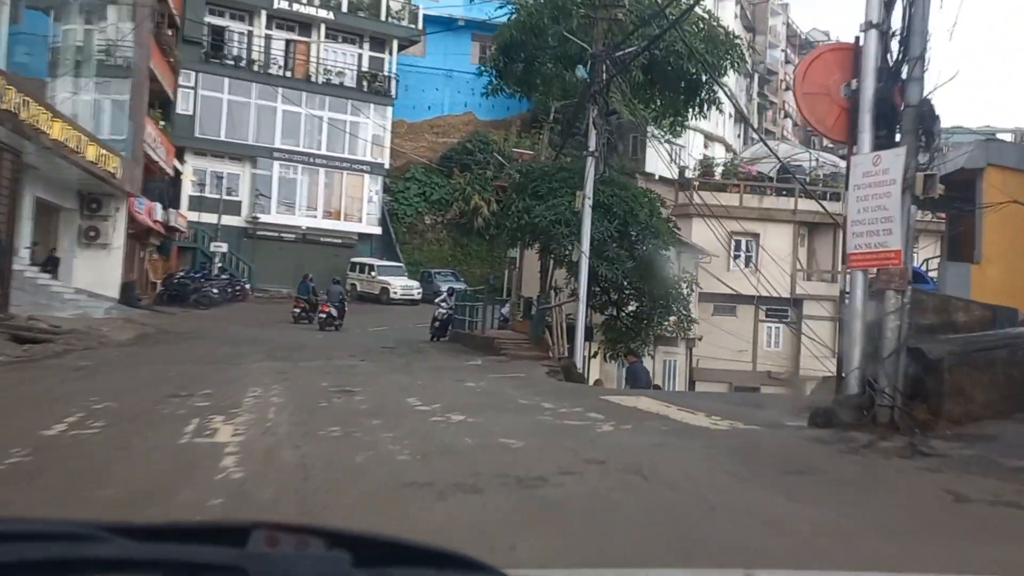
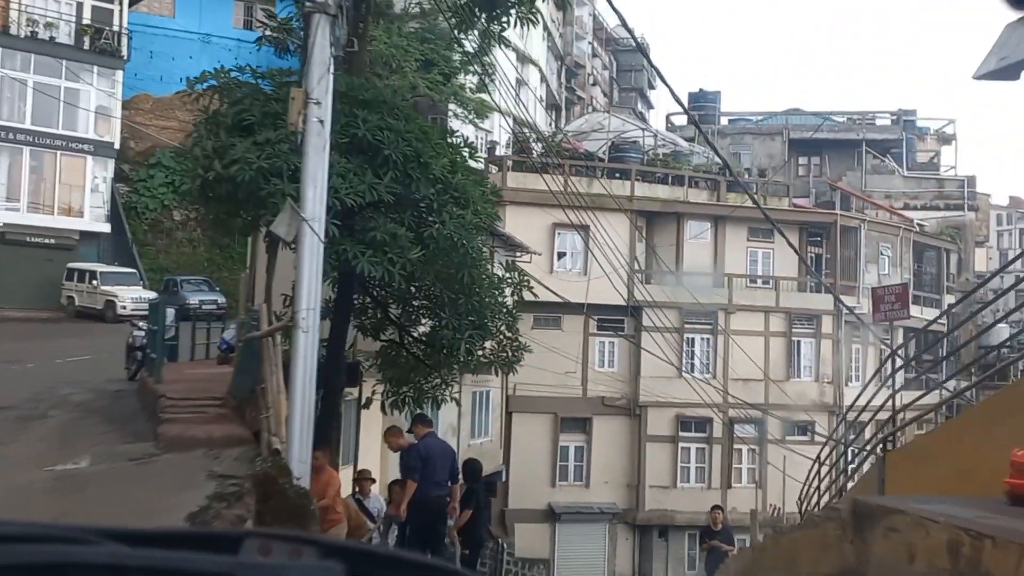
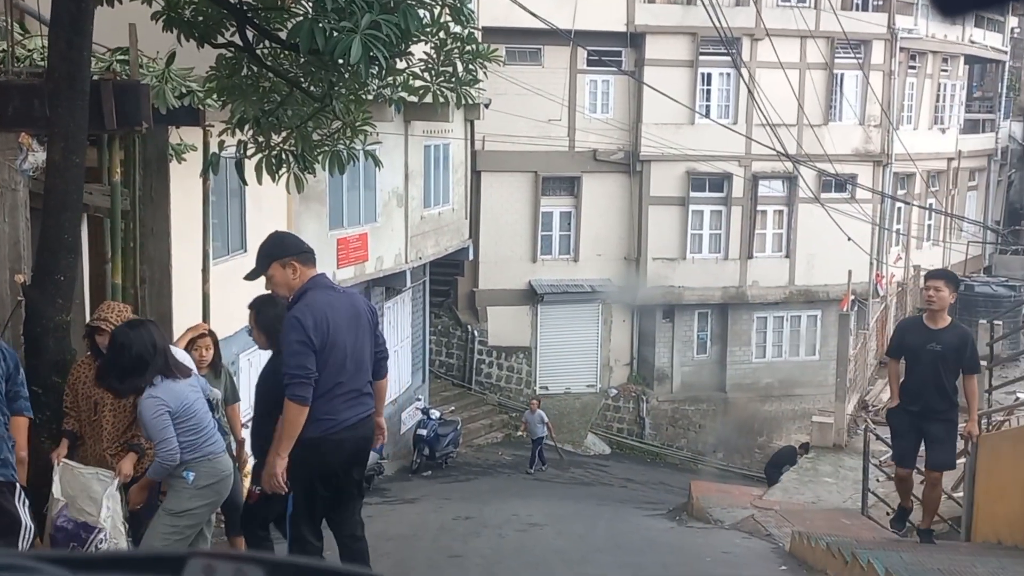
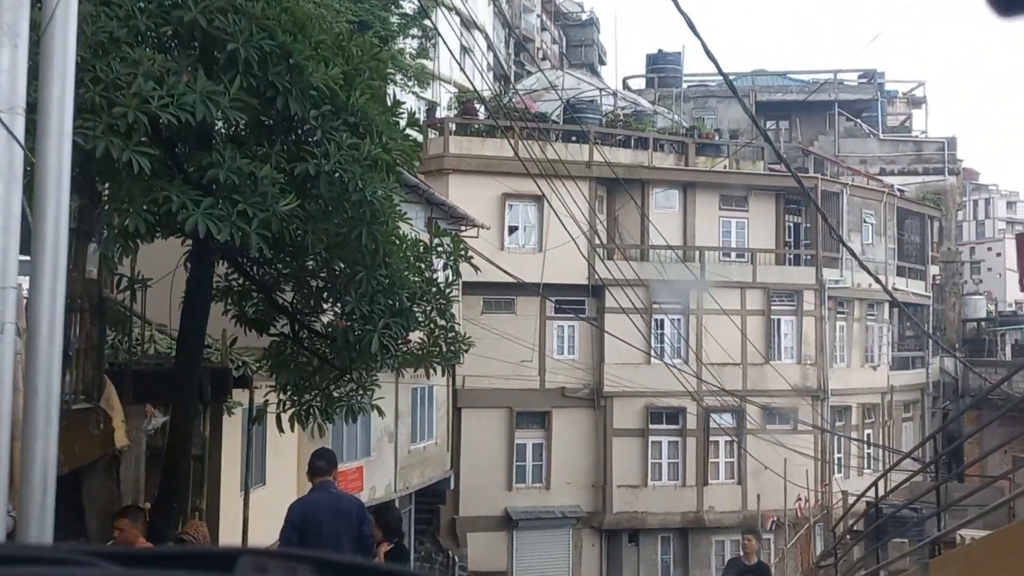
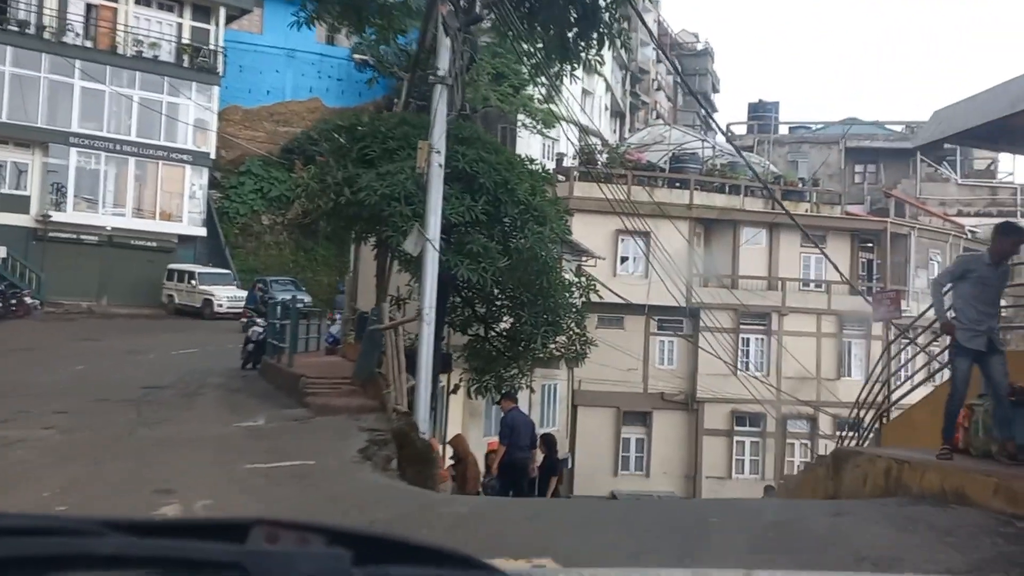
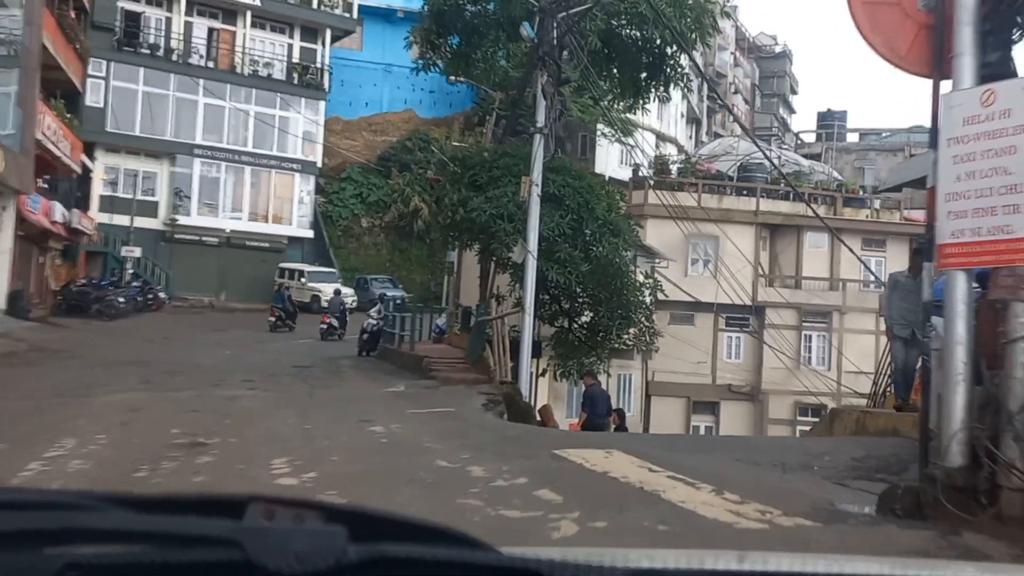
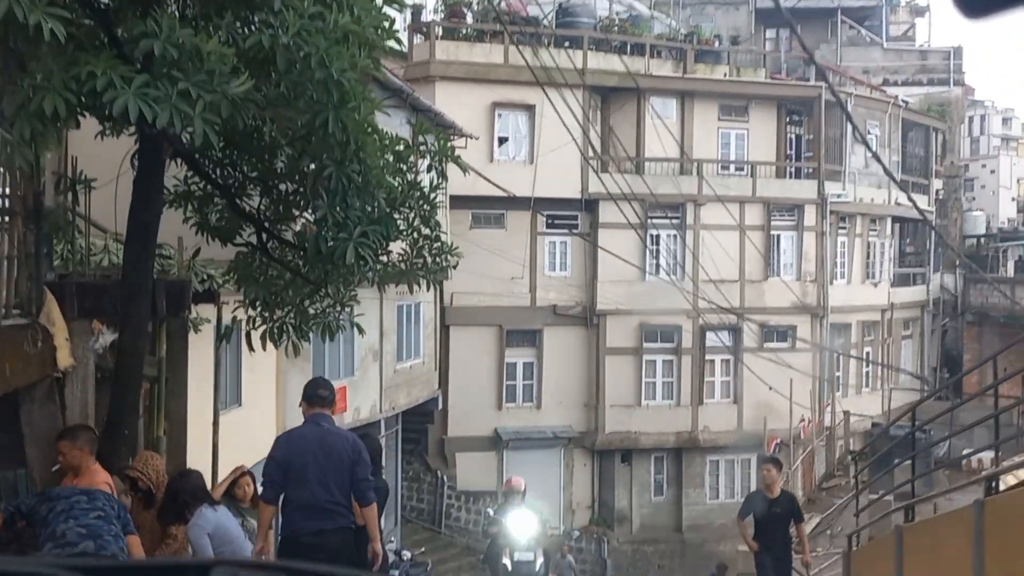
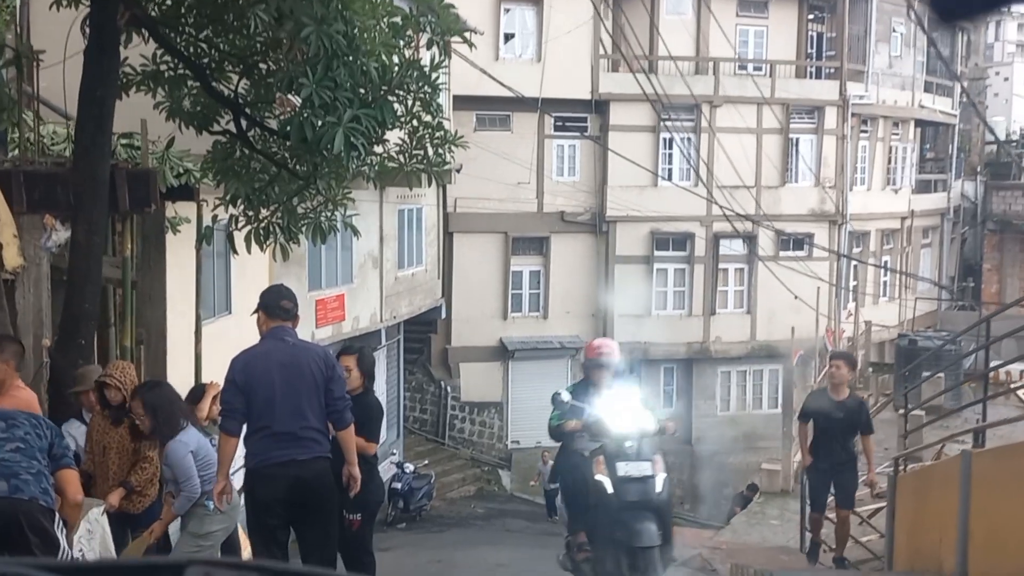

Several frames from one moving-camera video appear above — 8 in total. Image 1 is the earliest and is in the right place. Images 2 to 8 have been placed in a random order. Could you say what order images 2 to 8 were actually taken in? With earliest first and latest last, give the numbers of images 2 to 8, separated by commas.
6, 5, 2, 4, 7, 8, 3
